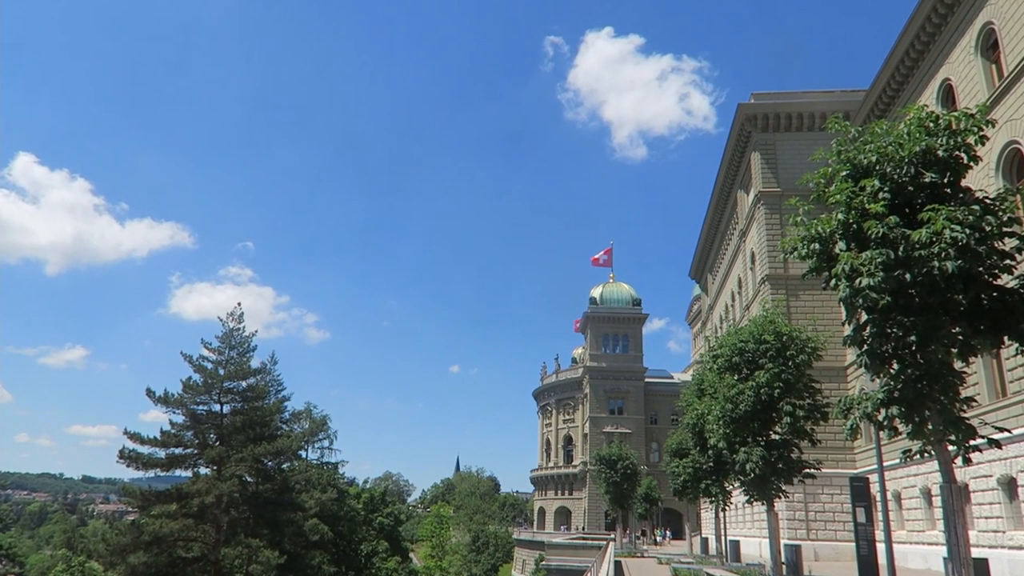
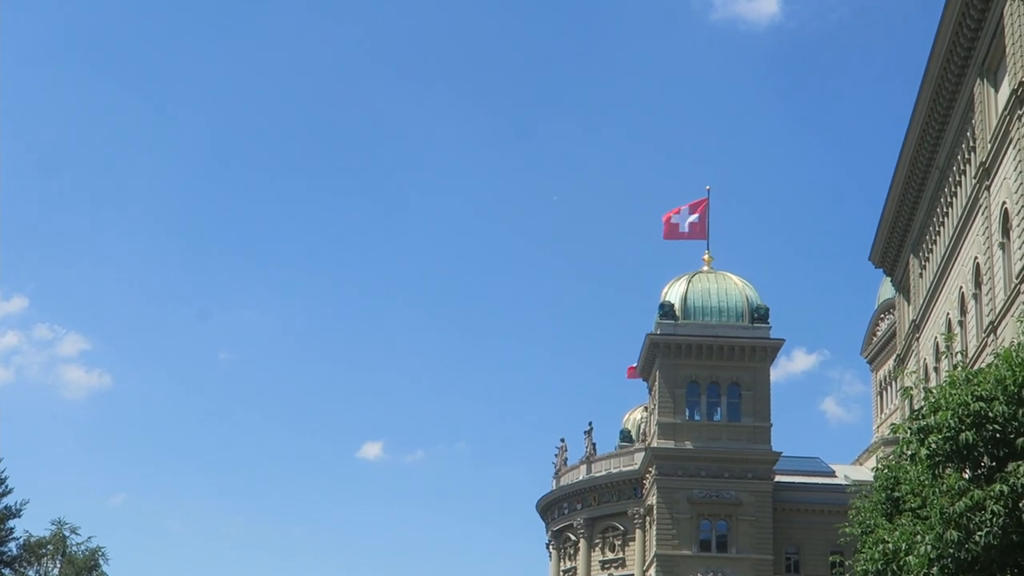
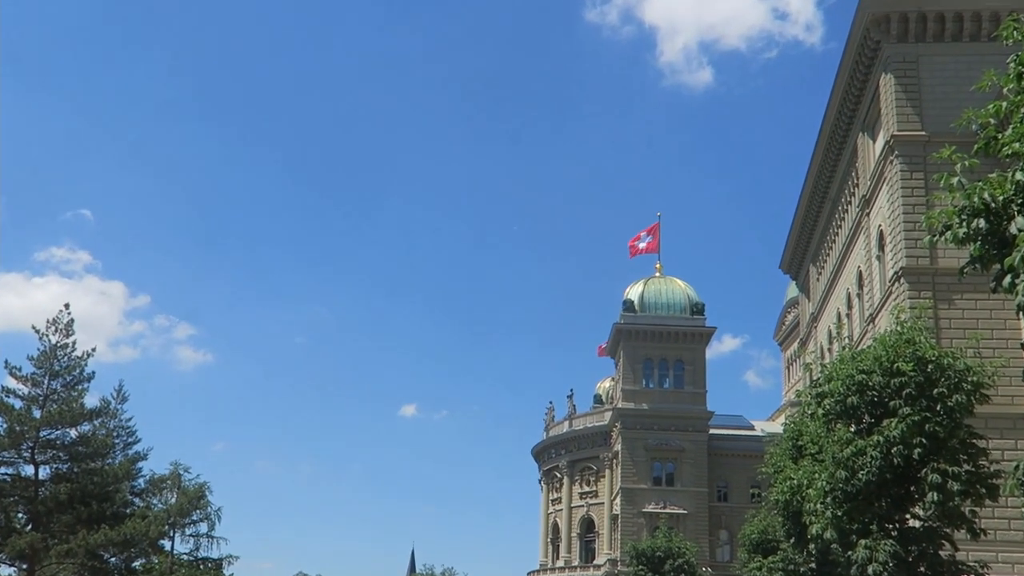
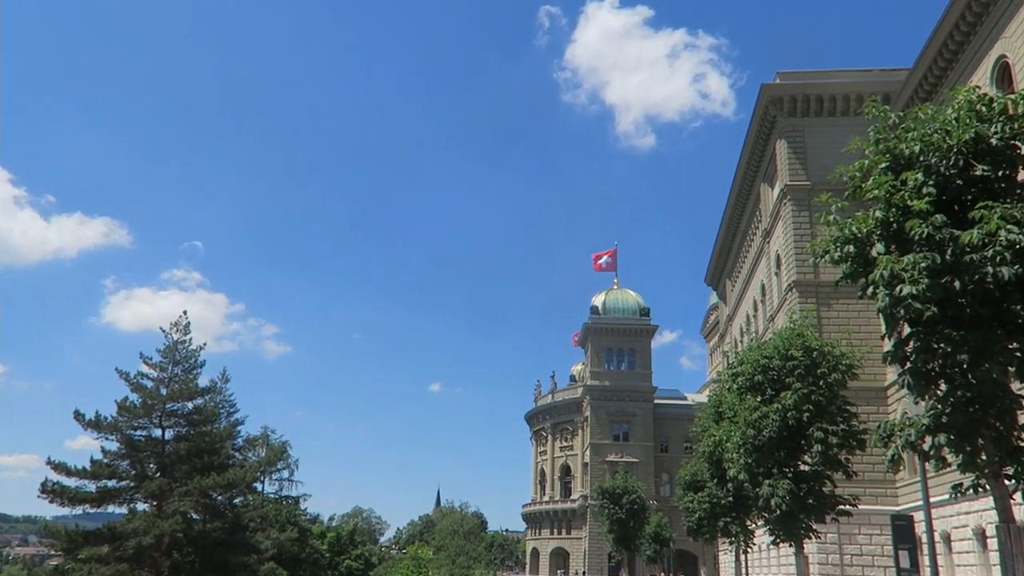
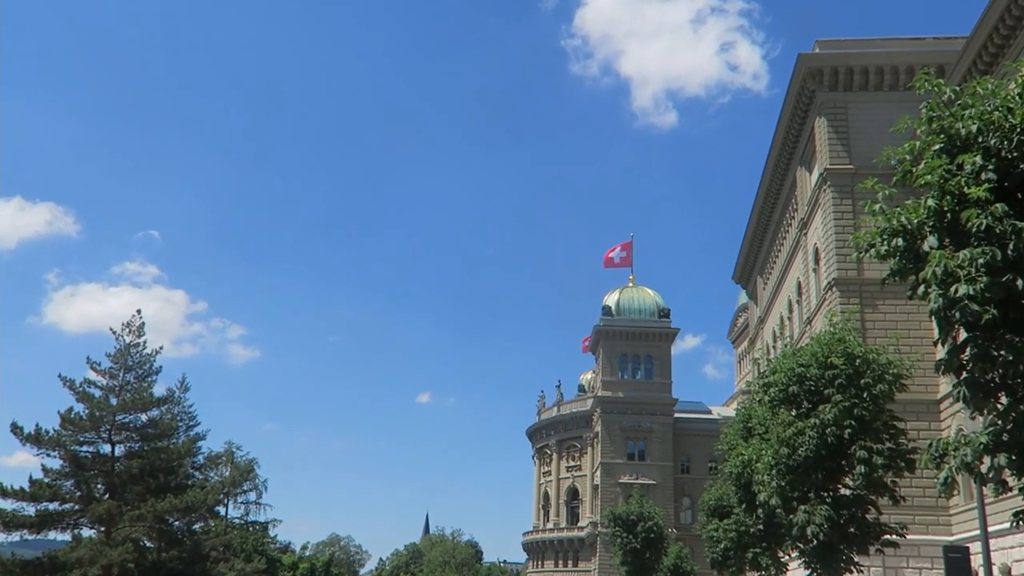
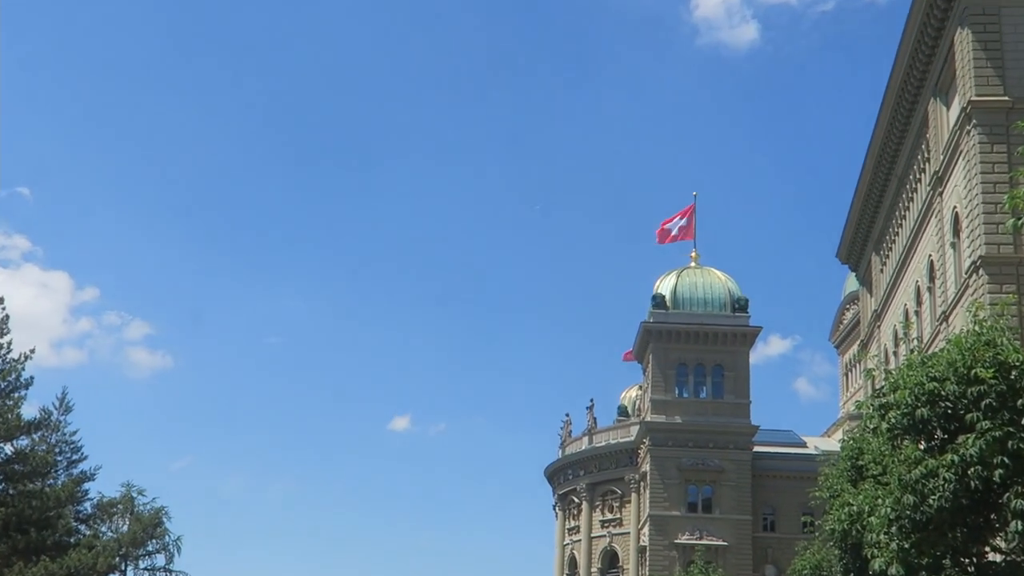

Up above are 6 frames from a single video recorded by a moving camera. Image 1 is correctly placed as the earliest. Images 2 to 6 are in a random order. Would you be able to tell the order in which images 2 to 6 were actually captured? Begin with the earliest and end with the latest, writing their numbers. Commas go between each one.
4, 5, 3, 6, 2
